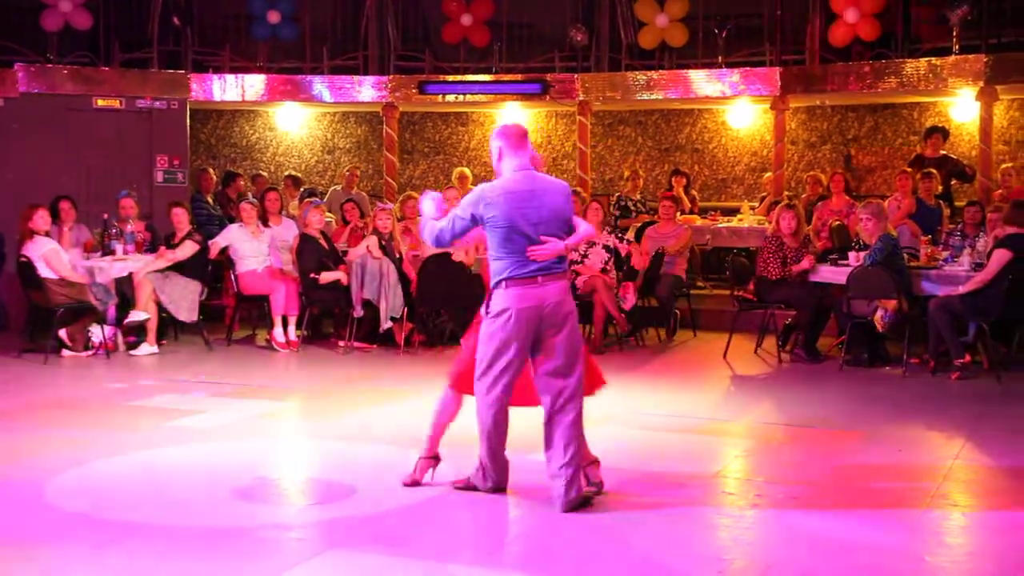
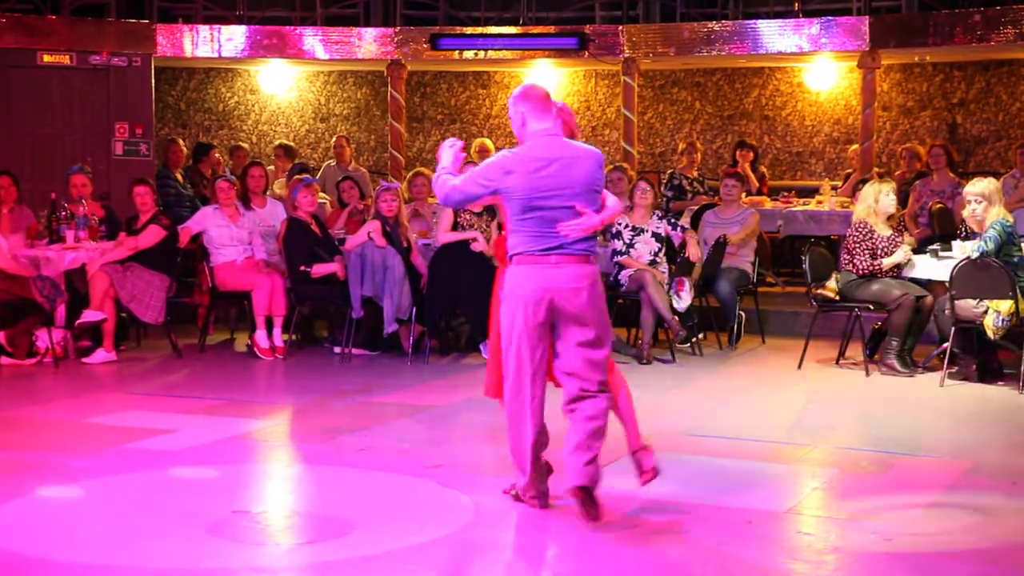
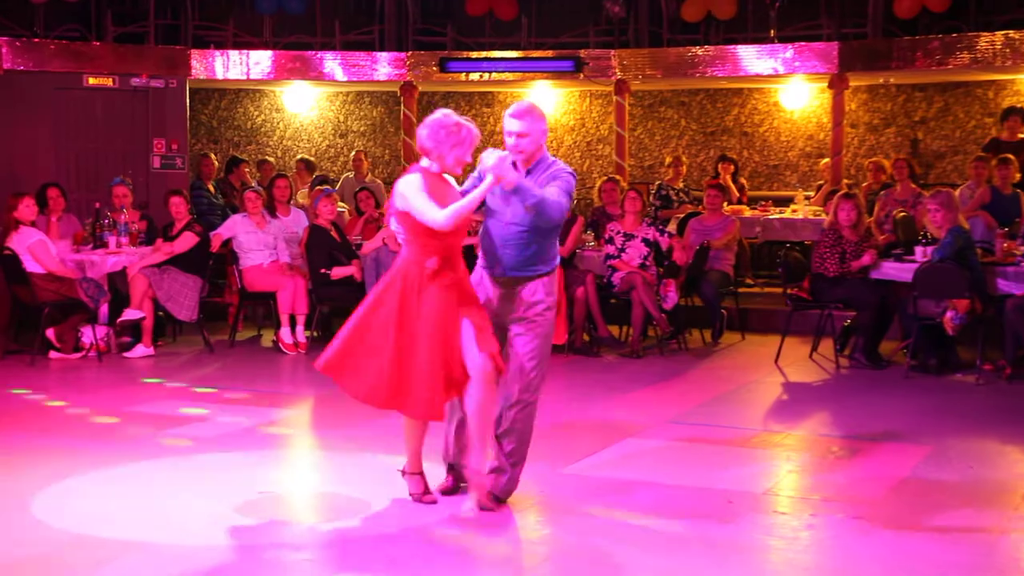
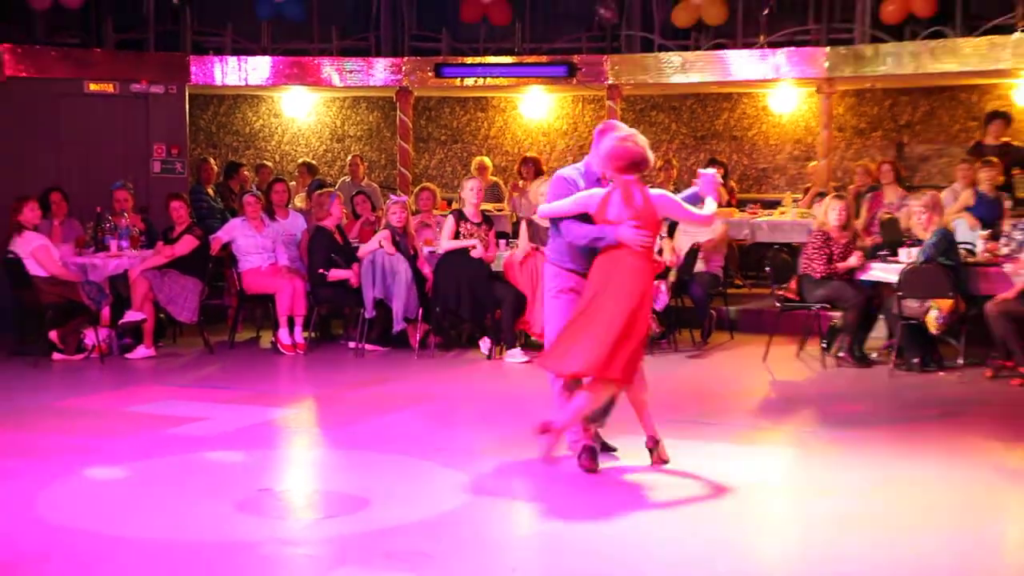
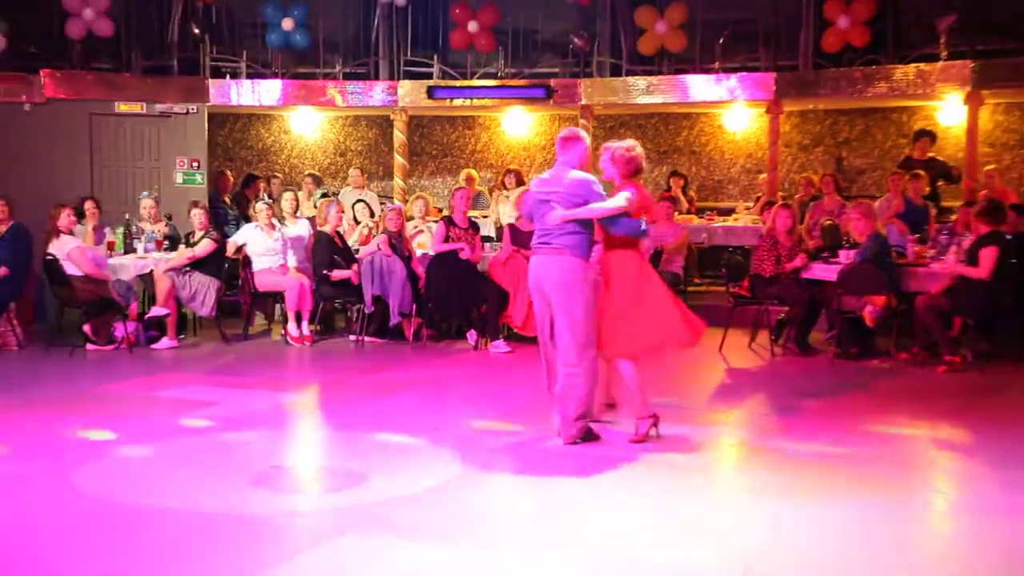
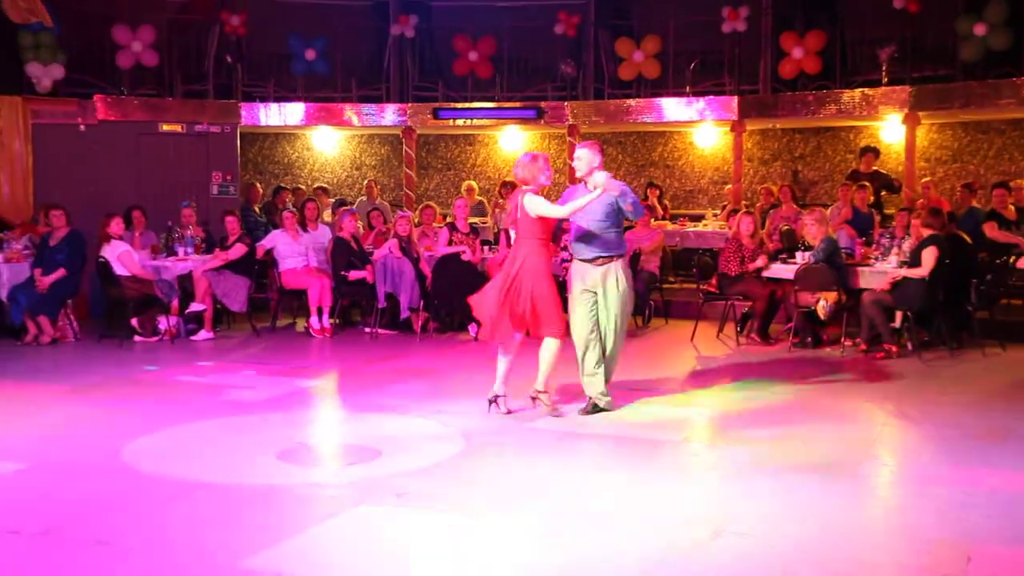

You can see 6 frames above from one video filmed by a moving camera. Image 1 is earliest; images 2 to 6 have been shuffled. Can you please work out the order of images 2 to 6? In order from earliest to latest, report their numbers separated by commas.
3, 2, 4, 5, 6
